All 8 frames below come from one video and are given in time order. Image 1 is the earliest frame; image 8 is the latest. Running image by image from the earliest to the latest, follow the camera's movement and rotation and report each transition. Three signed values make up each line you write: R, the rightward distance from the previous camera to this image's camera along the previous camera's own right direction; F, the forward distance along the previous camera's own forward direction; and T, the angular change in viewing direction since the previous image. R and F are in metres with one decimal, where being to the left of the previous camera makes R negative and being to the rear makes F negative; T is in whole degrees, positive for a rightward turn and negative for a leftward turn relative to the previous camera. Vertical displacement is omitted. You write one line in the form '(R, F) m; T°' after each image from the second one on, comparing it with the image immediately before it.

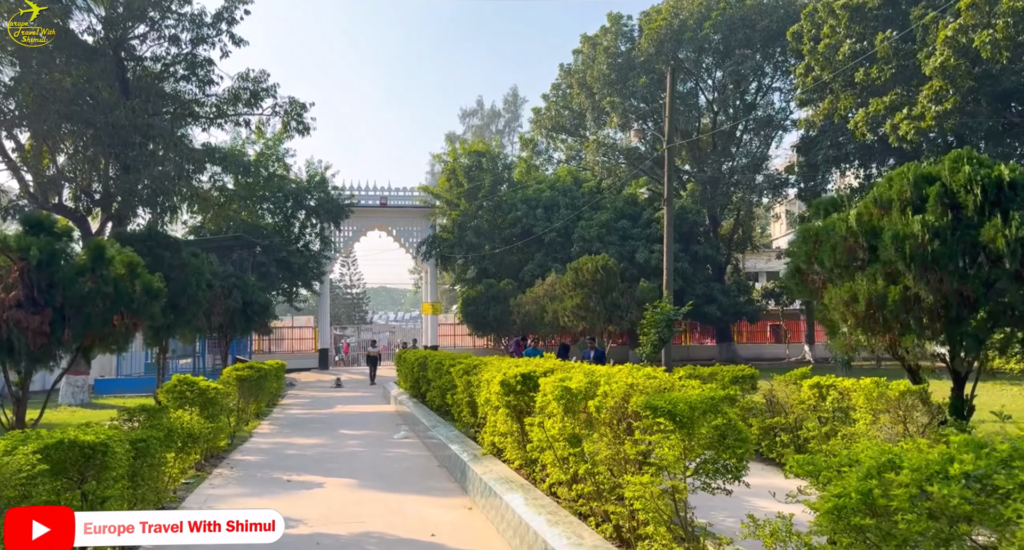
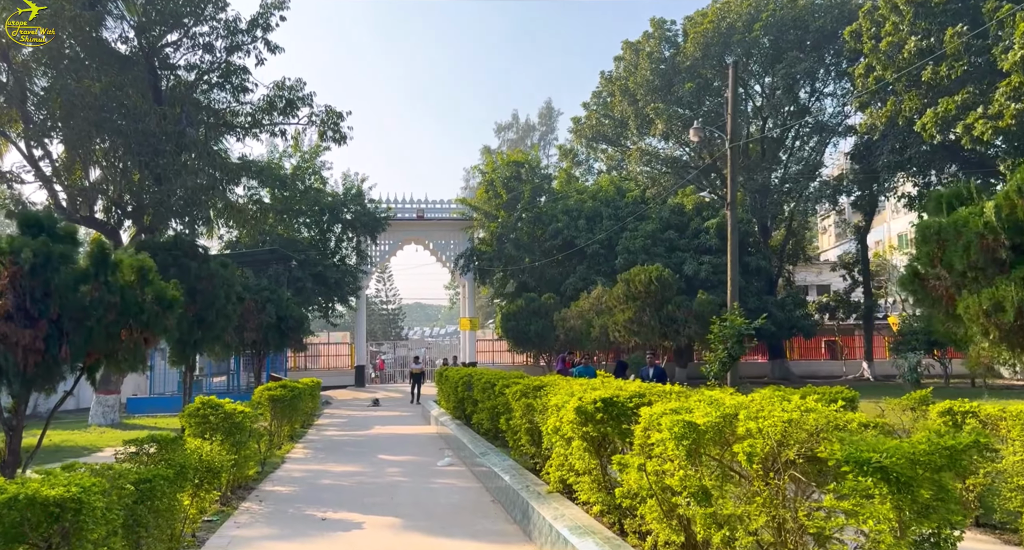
(-0.2, +0.9) m; -2°
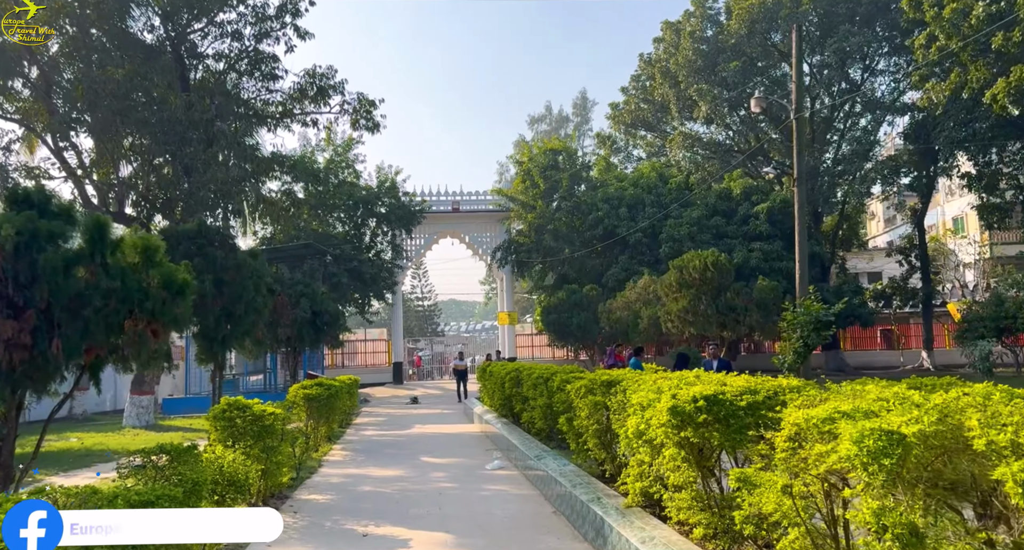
(-0.2, +0.8) m; -2°
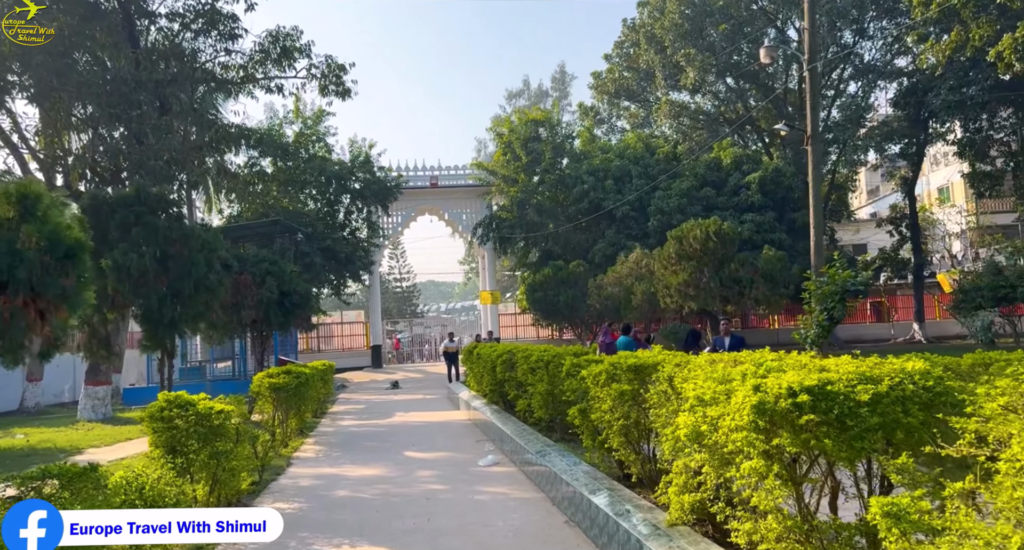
(-0.1, +1.1) m; +2°
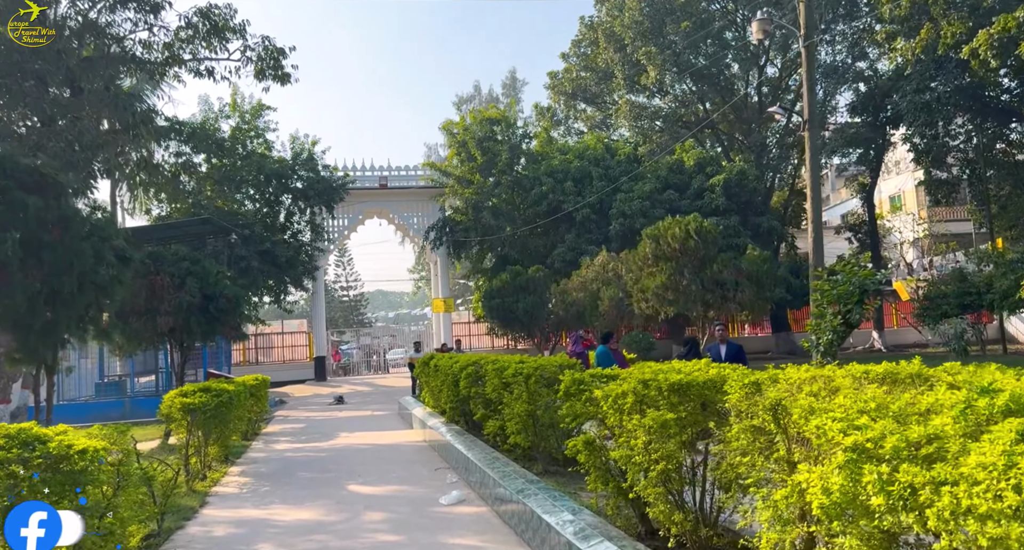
(-0.2, +1.3) m; +4°
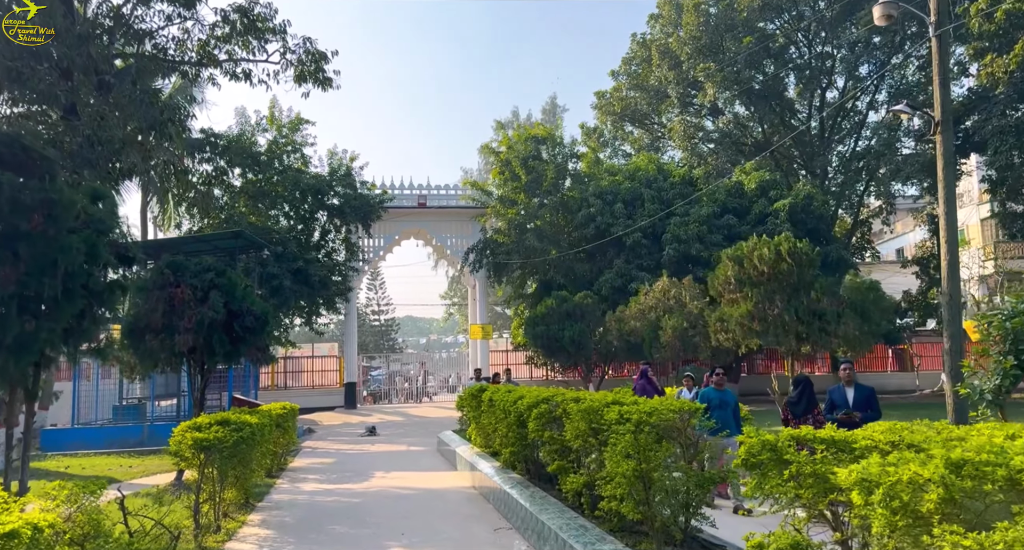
(-0.4, +1.3) m; -2°
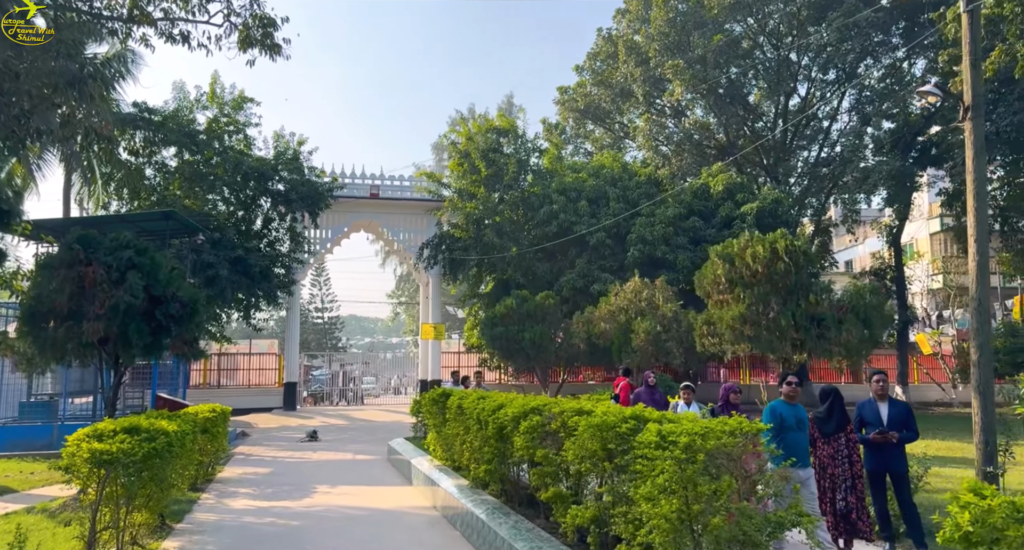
(-0.3, +1.1) m; +4°
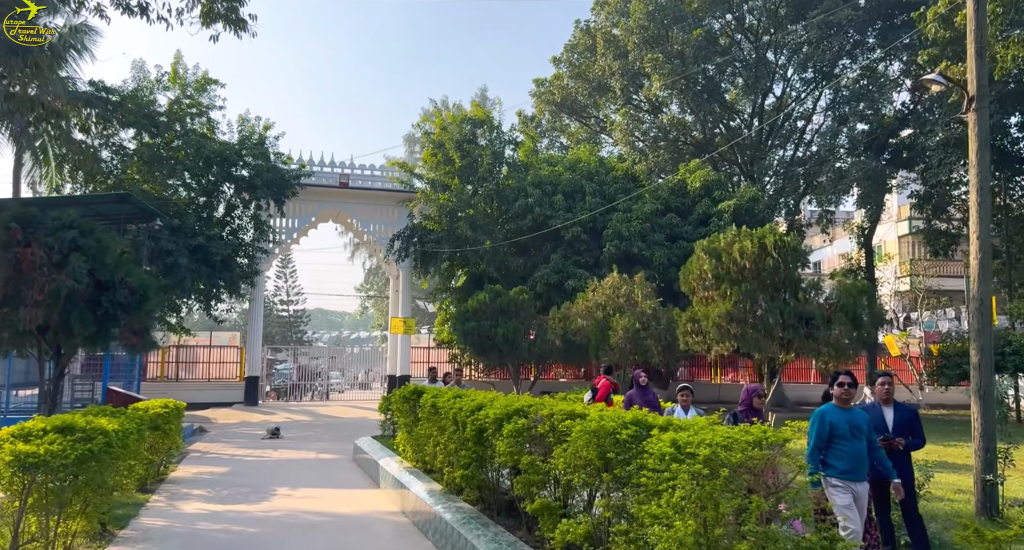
(-0.1, +0.5) m; +2°
